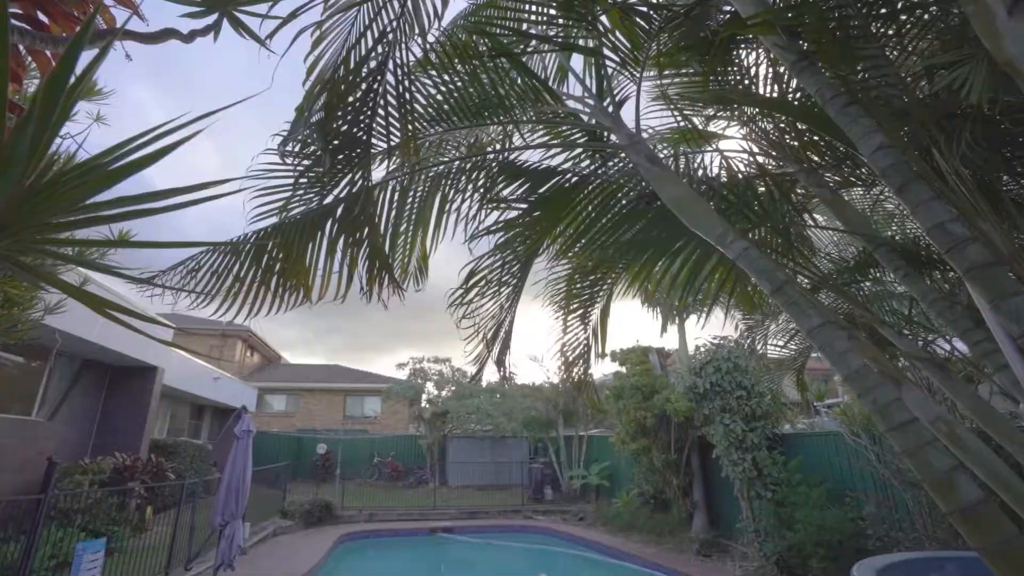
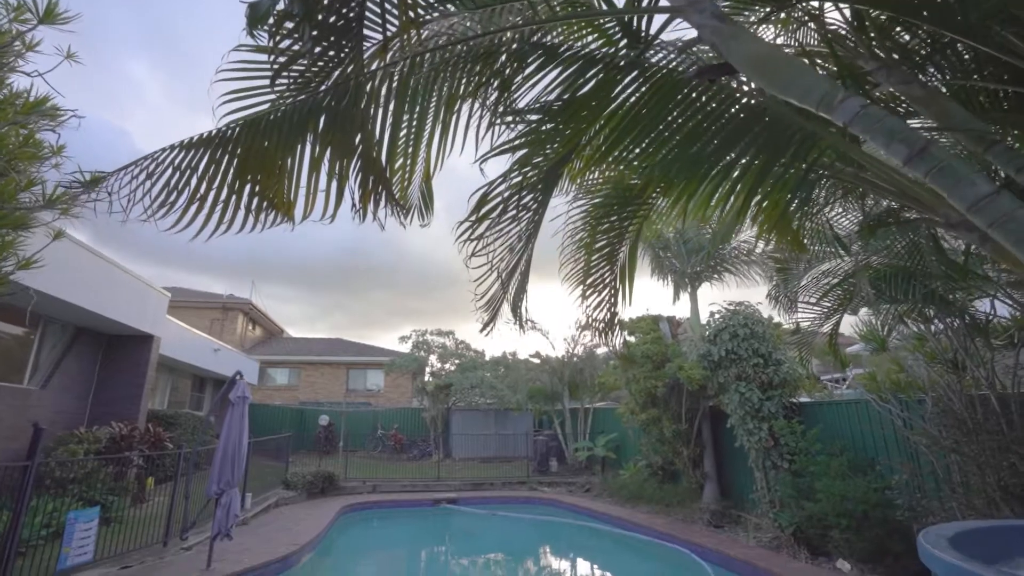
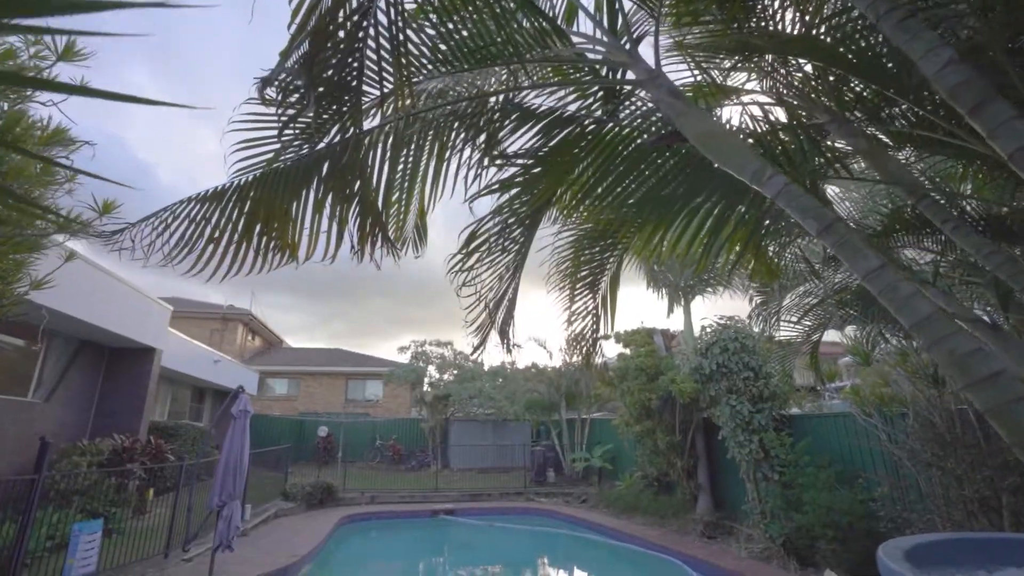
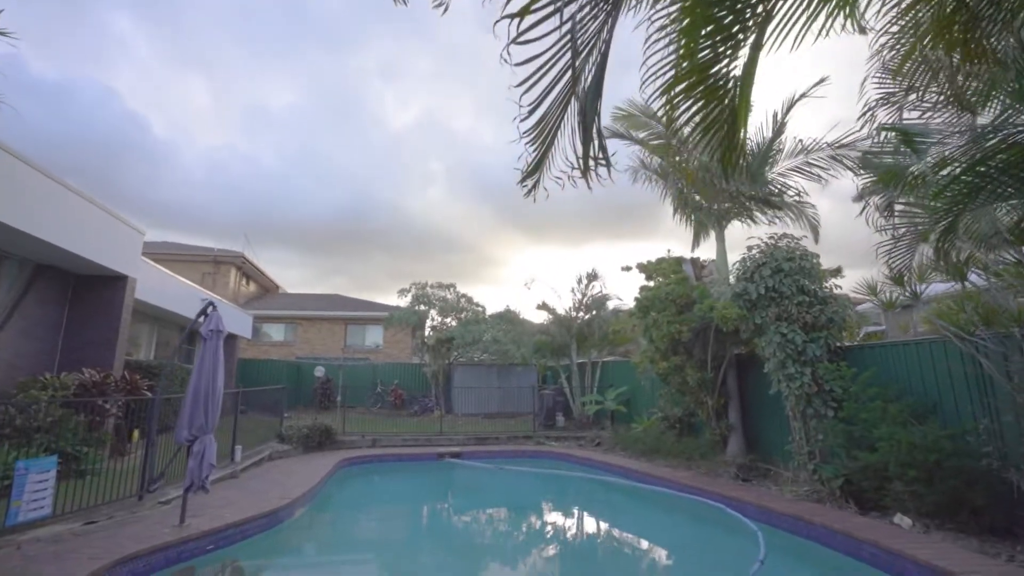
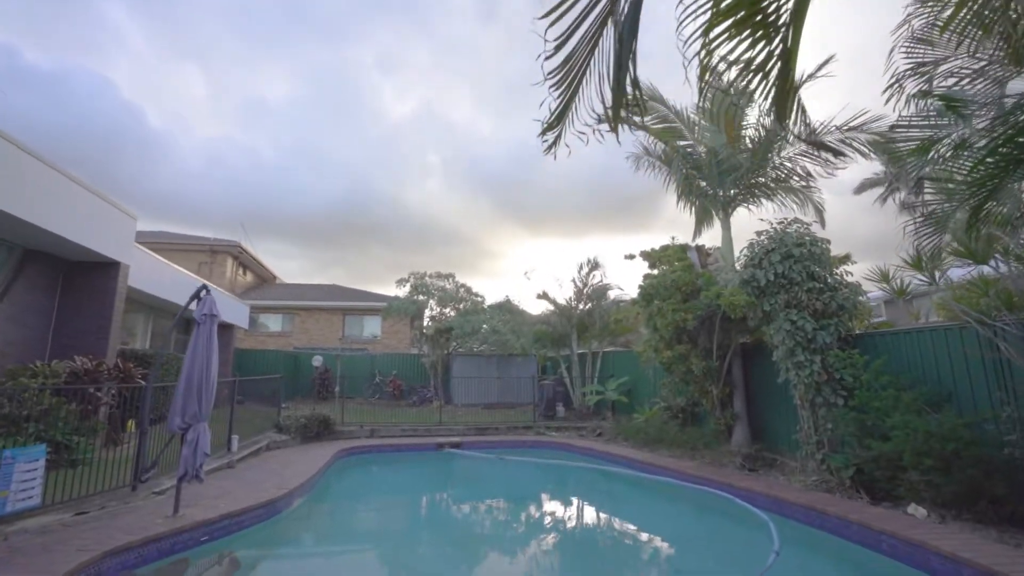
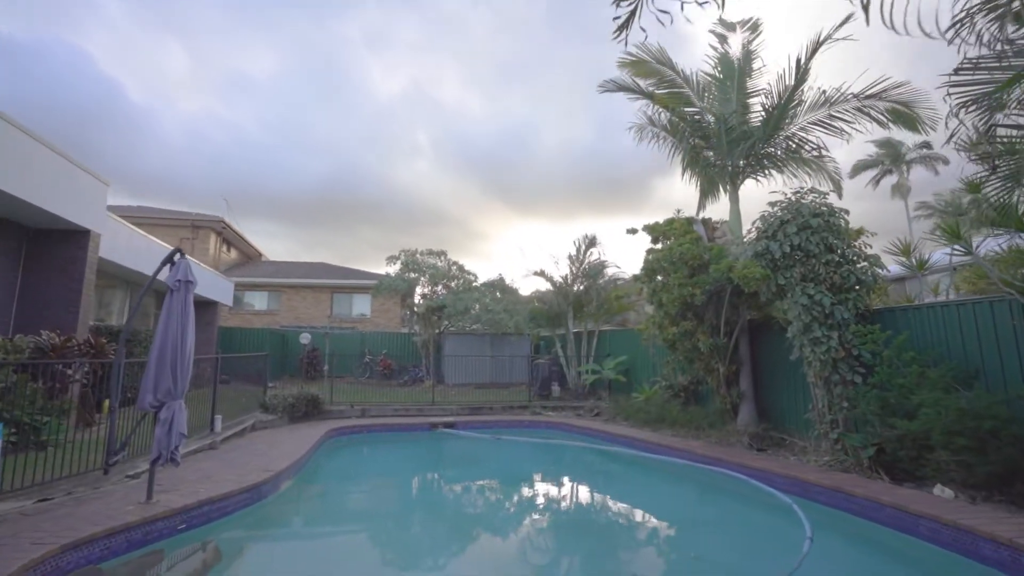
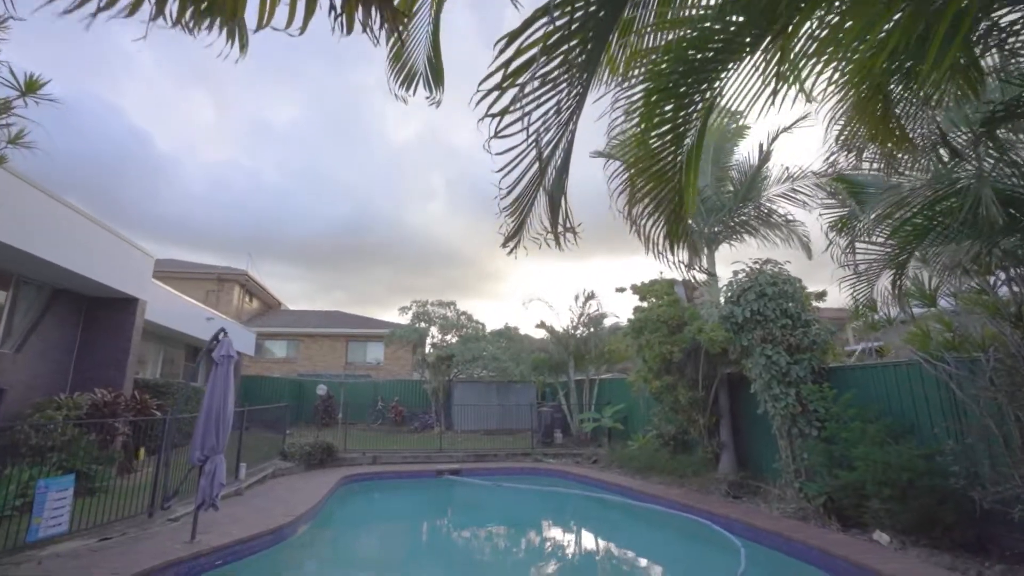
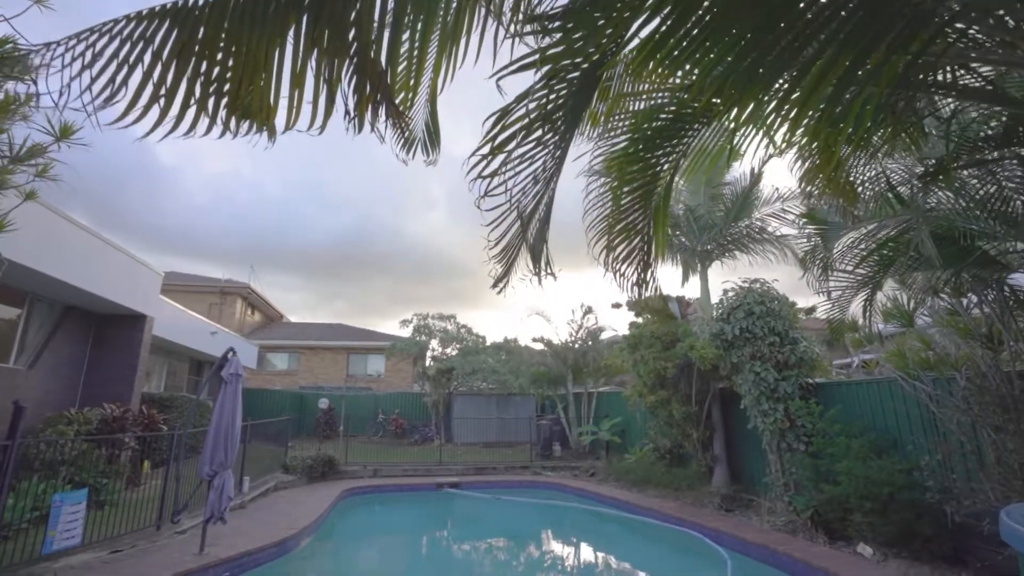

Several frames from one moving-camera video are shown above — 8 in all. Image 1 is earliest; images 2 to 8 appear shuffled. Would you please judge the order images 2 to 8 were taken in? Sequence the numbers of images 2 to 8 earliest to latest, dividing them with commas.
3, 2, 8, 7, 4, 5, 6
